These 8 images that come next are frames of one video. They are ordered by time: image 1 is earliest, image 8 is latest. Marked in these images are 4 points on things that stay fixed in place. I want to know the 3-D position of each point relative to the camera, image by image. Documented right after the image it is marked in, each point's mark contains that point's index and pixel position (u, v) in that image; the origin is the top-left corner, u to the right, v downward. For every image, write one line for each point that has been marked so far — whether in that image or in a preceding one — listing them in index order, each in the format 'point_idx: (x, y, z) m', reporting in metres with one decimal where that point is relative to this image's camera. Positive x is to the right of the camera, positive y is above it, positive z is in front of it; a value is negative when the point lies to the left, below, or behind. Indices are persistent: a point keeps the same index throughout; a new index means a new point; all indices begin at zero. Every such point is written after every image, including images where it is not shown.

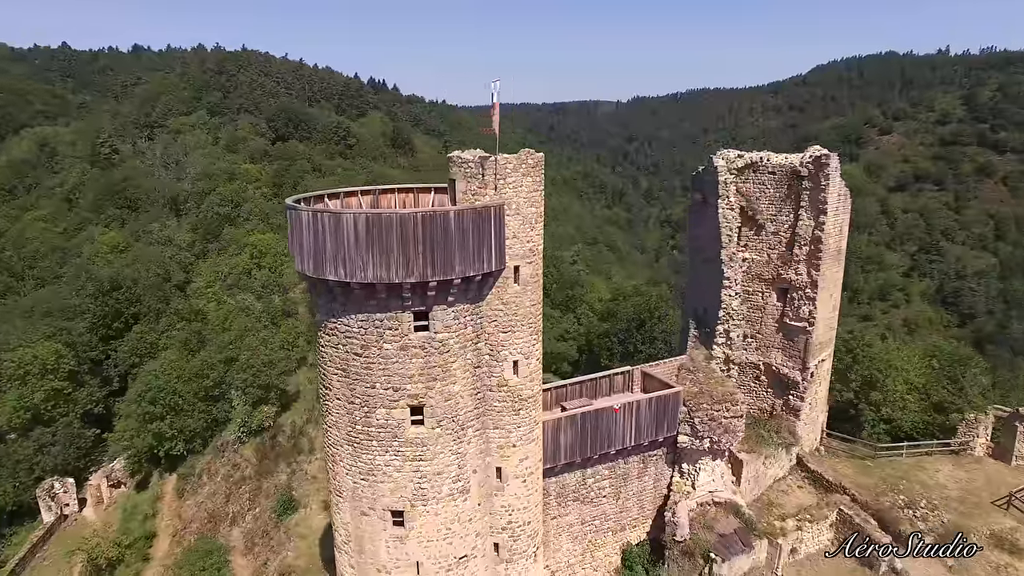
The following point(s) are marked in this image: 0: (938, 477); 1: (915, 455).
0: (+9.8, -4.3, +14.8) m
1: (+10.0, -4.1, +15.9) m
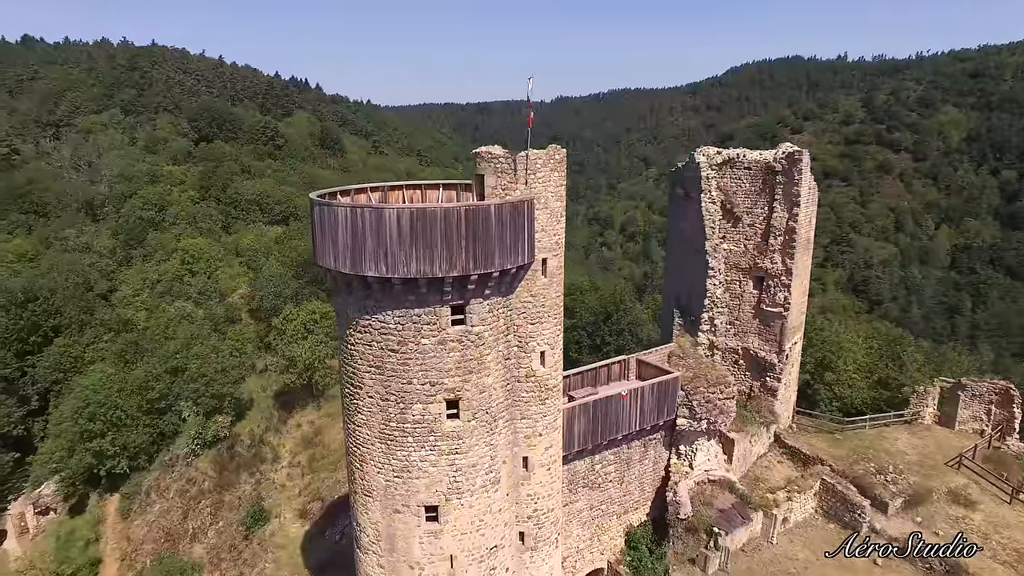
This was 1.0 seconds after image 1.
0: (+9.7, -3.9, +16.2) m
1: (+9.8, -3.7, +17.3) m
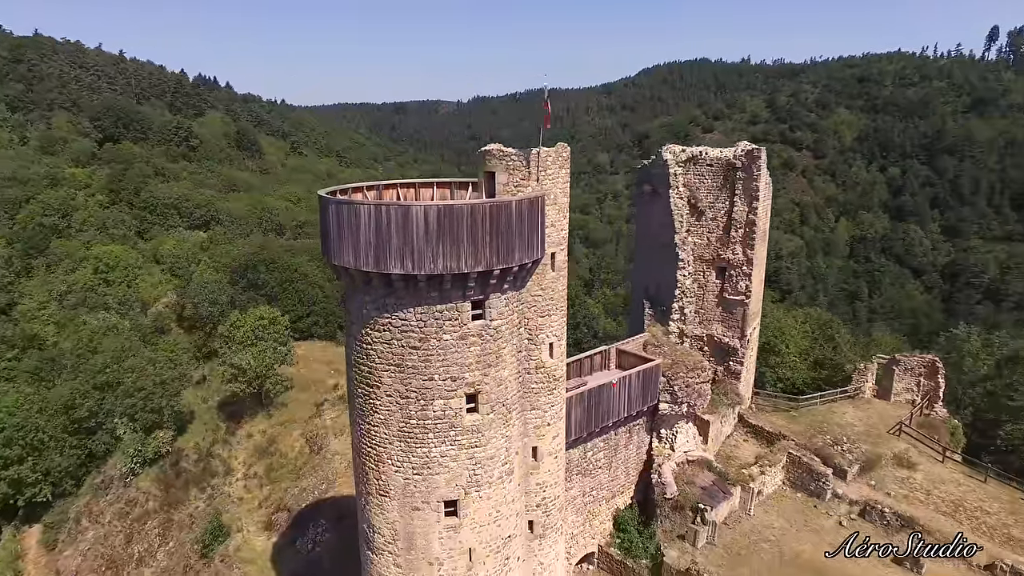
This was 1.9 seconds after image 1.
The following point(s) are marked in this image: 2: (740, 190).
0: (+9.1, -3.5, +17.7) m
1: (+9.1, -3.3, +18.8) m
2: (+5.5, +2.4, +15.9) m
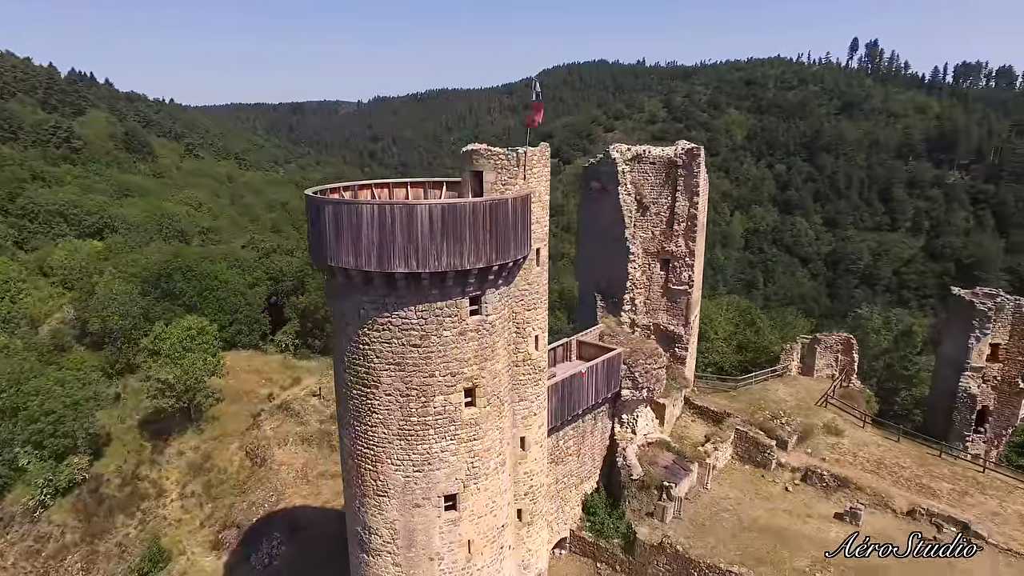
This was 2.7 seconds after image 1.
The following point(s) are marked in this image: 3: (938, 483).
0: (+7.9, -3.1, +19.3) m
1: (+7.7, -2.9, +20.4) m
2: (+4.4, +2.6, +17.0) m
3: (+10.2, -4.7, +15.6) m
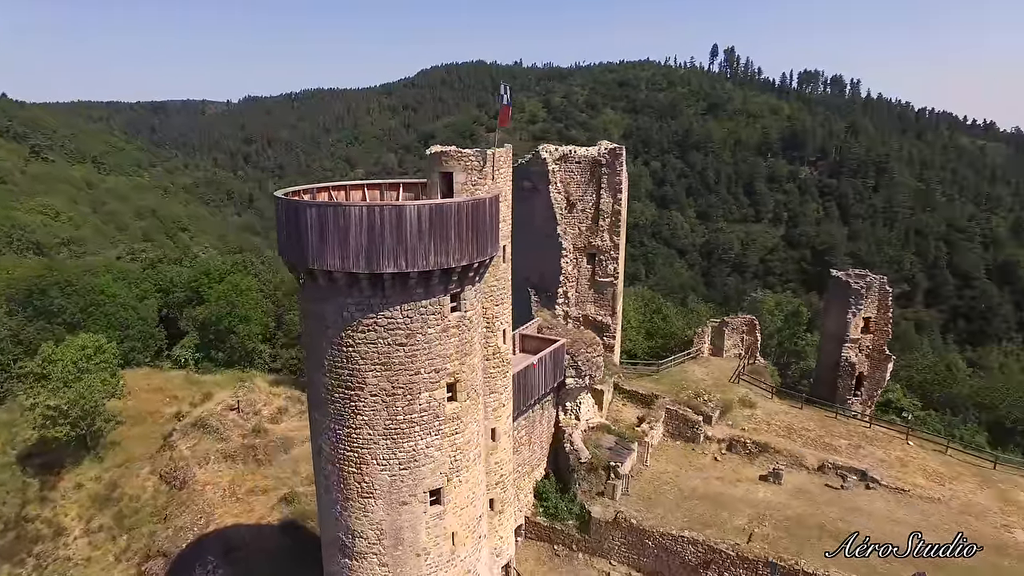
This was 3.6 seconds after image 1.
0: (+5.9, -2.7, +21.0) m
1: (+5.5, -2.6, +22.0) m
2: (+2.6, +2.9, +18.0) m
3: (+8.9, -4.2, +17.8) m
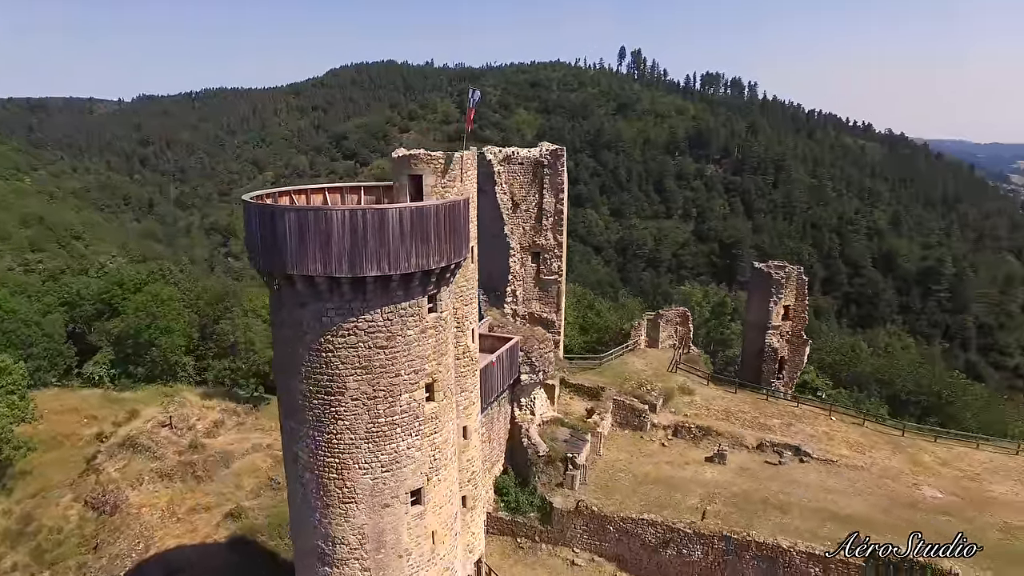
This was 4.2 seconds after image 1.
0: (+4.1, -2.6, +21.9) m
1: (+3.6, -2.4, +22.9) m
2: (+1.0, +2.9, +18.5) m
3: (+7.5, -3.9, +19.1) m
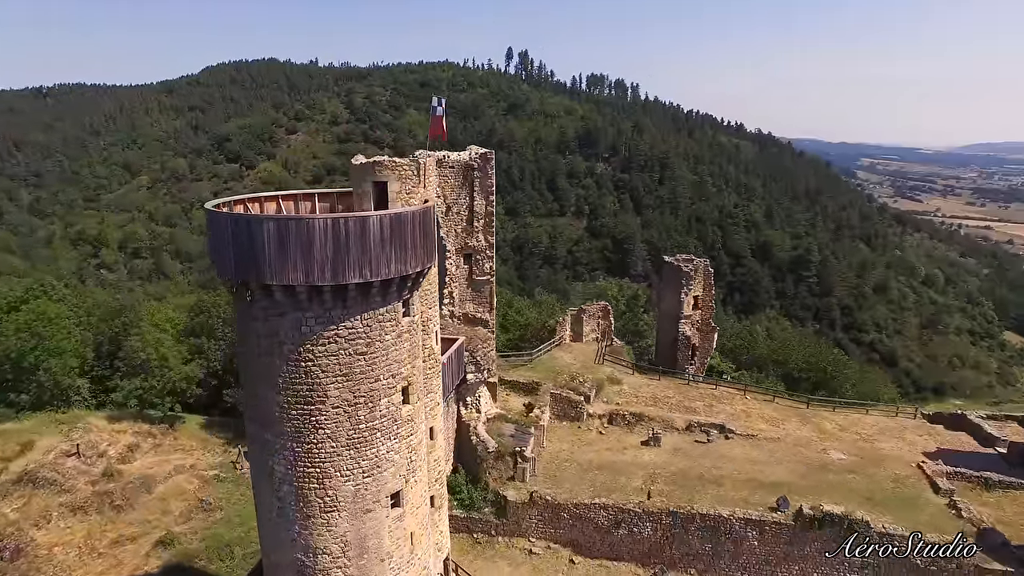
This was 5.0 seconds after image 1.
0: (+1.8, -2.5, +22.8) m
1: (+1.1, -2.3, +23.6) m
2: (-0.9, +2.9, +18.9) m
3: (+5.7, -3.6, +20.6) m
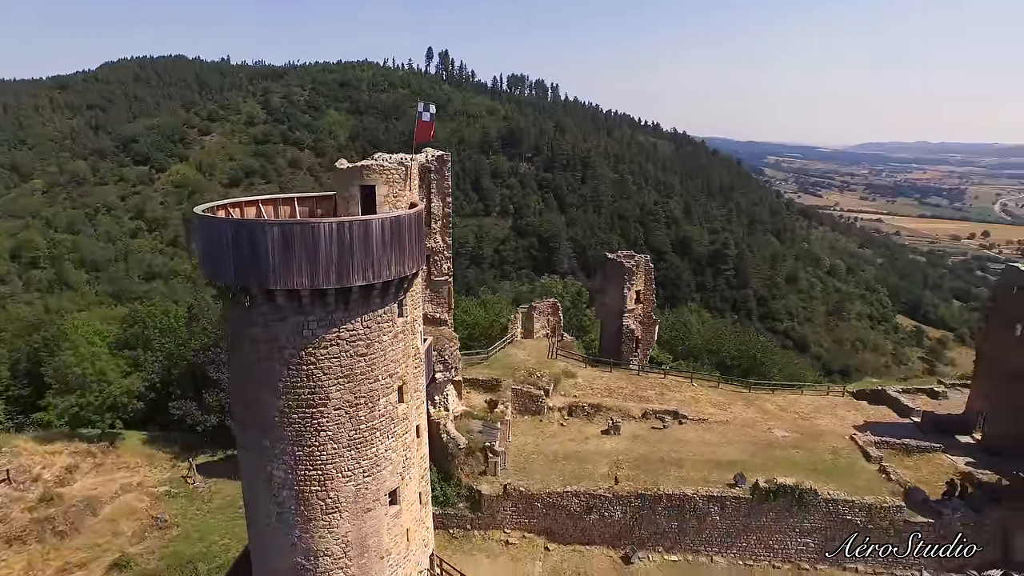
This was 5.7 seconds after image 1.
0: (+0.3, -2.4, +23.4) m
1: (-0.5, -2.3, +24.1) m
2: (-2.1, +2.9, +19.2) m
3: (+4.4, -3.4, +21.7) m
